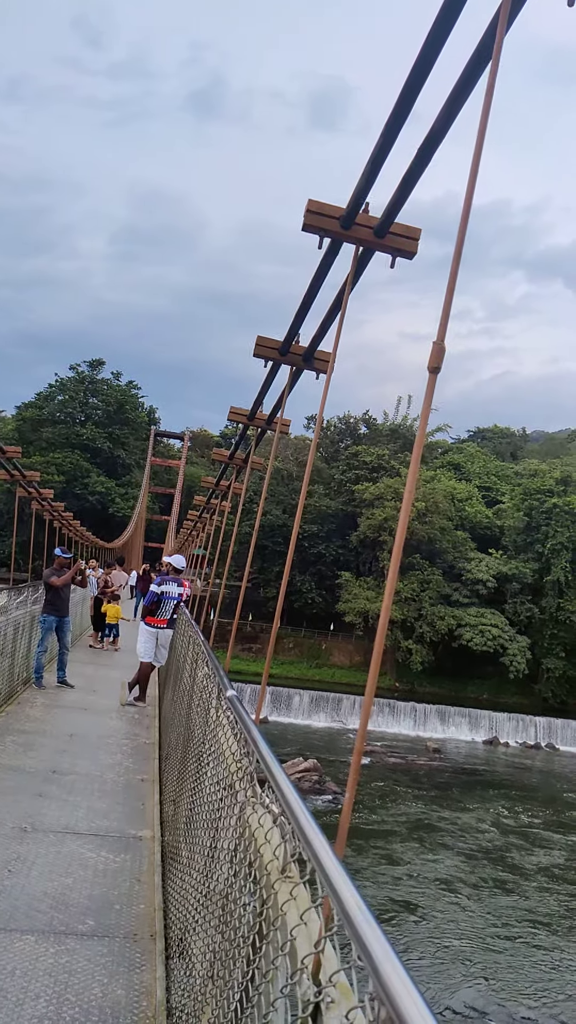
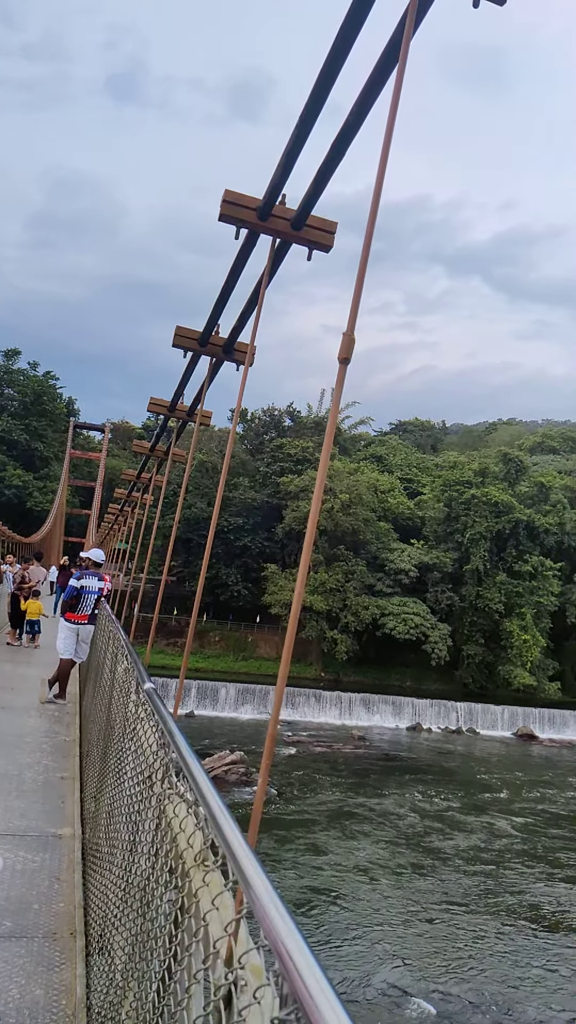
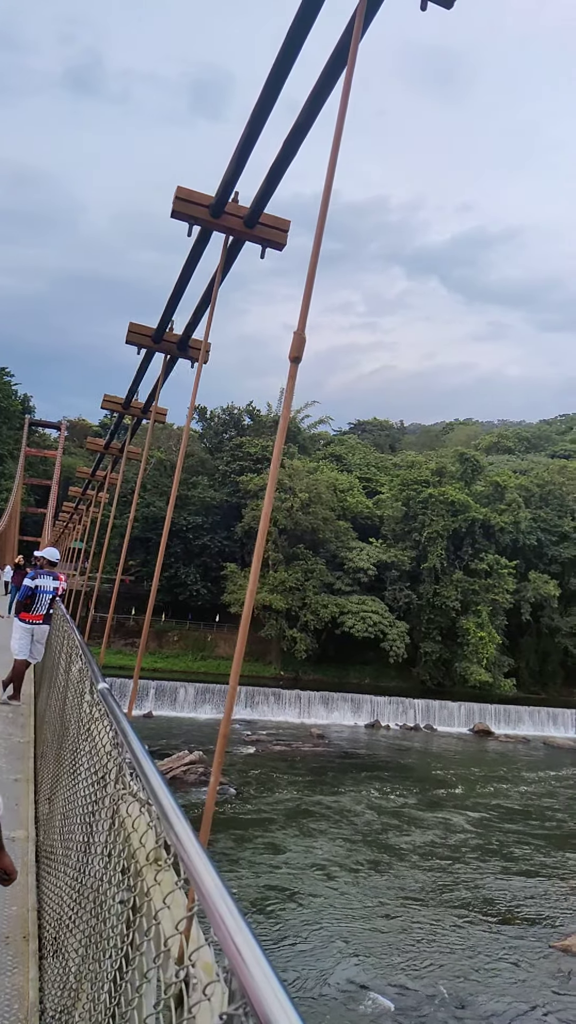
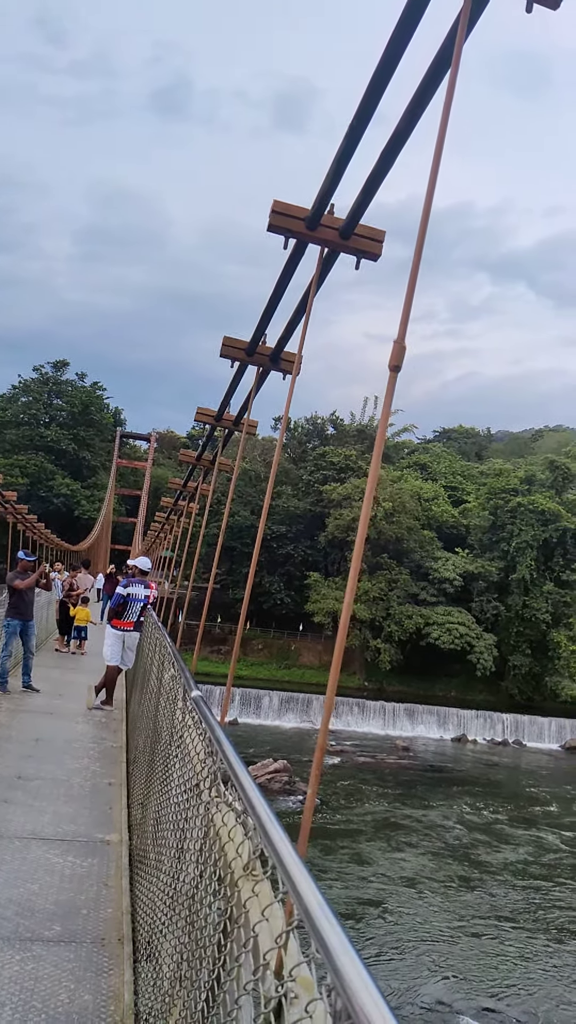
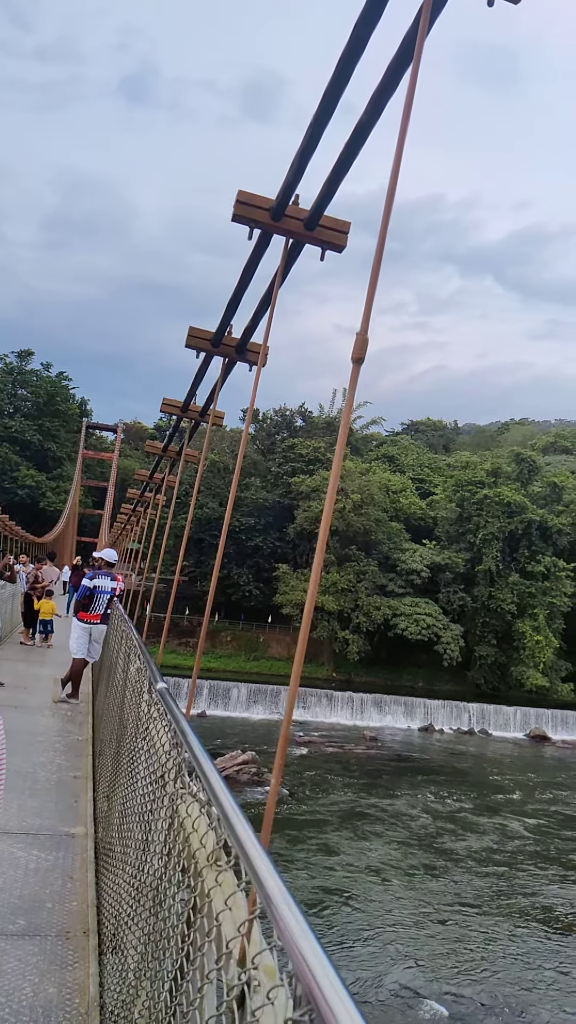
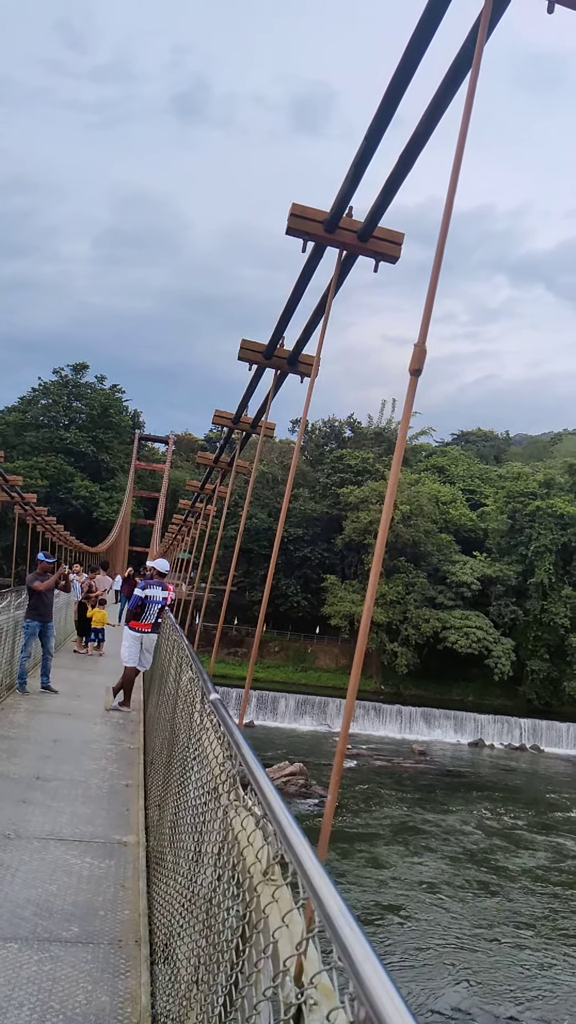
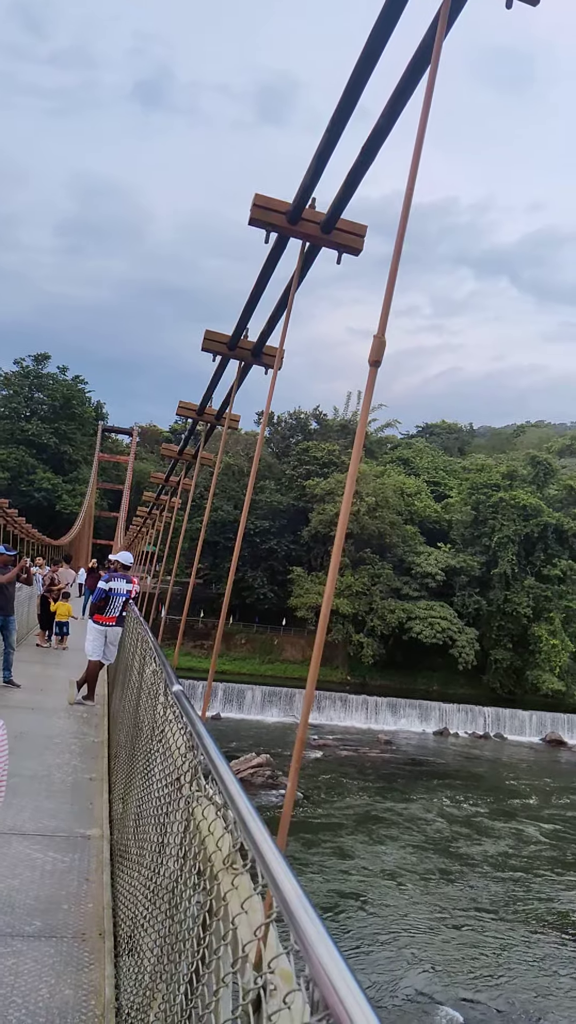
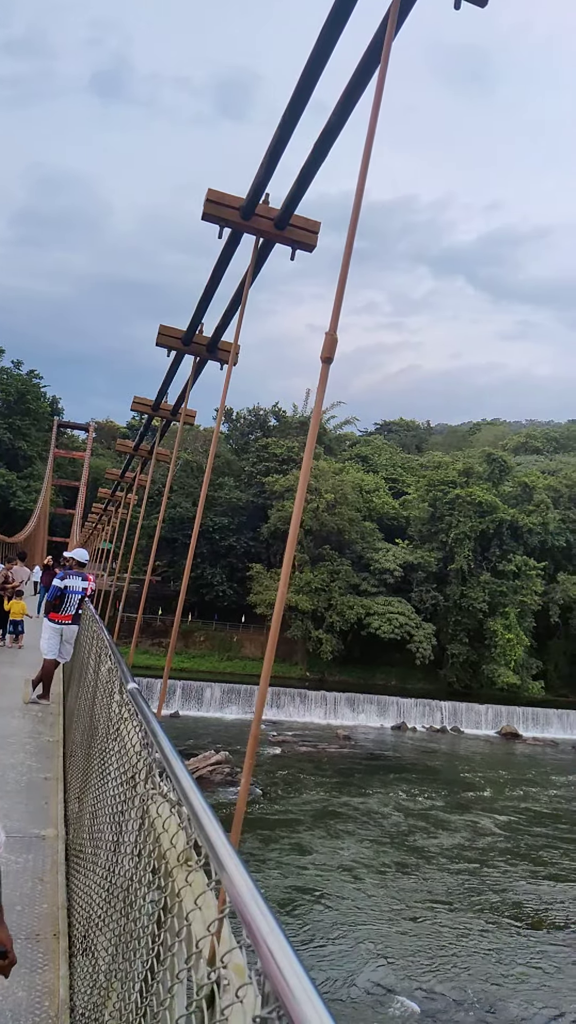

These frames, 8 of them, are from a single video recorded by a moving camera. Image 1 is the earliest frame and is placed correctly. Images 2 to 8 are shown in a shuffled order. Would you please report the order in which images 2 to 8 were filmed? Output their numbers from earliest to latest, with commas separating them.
6, 4, 7, 5, 2, 8, 3
